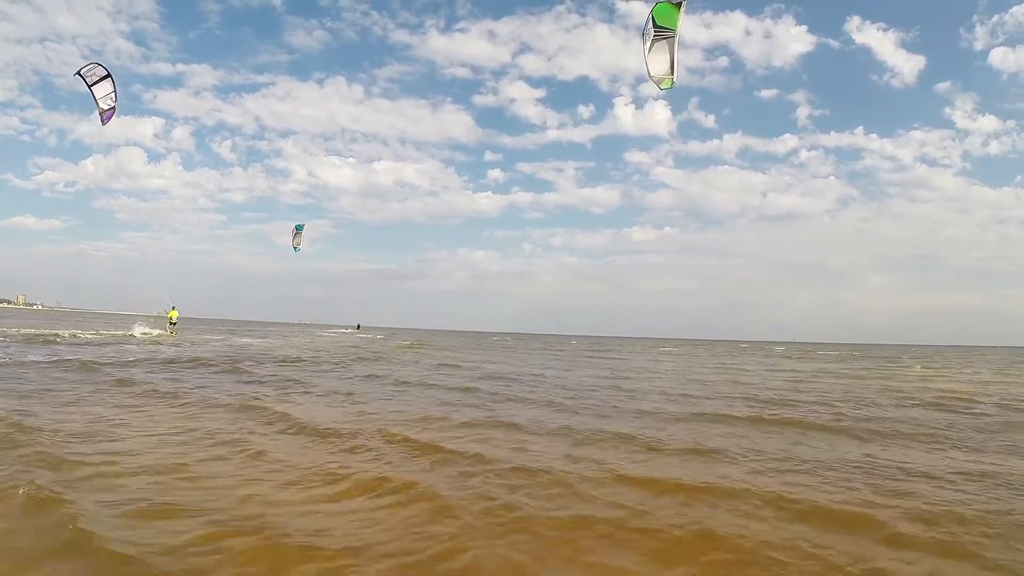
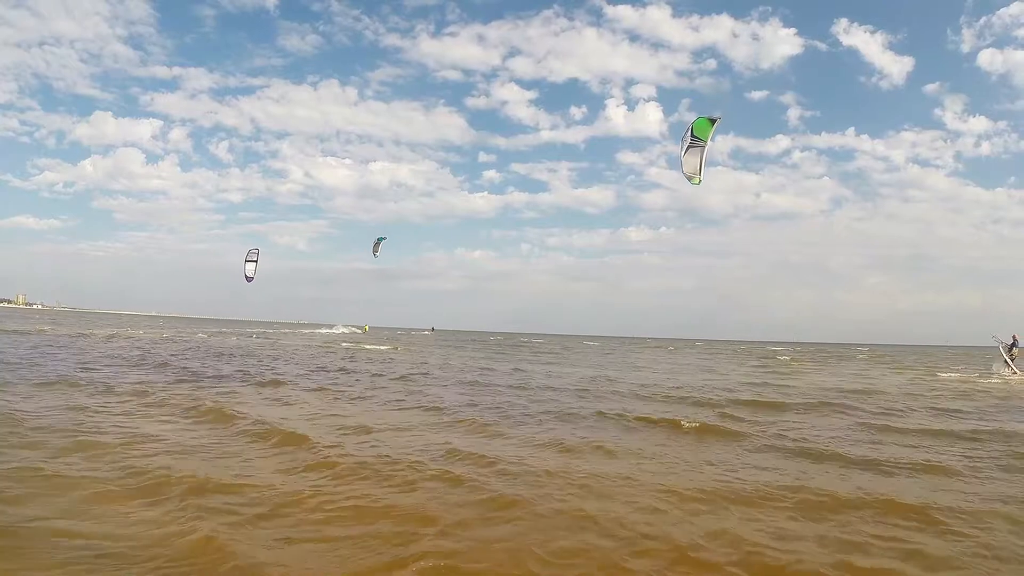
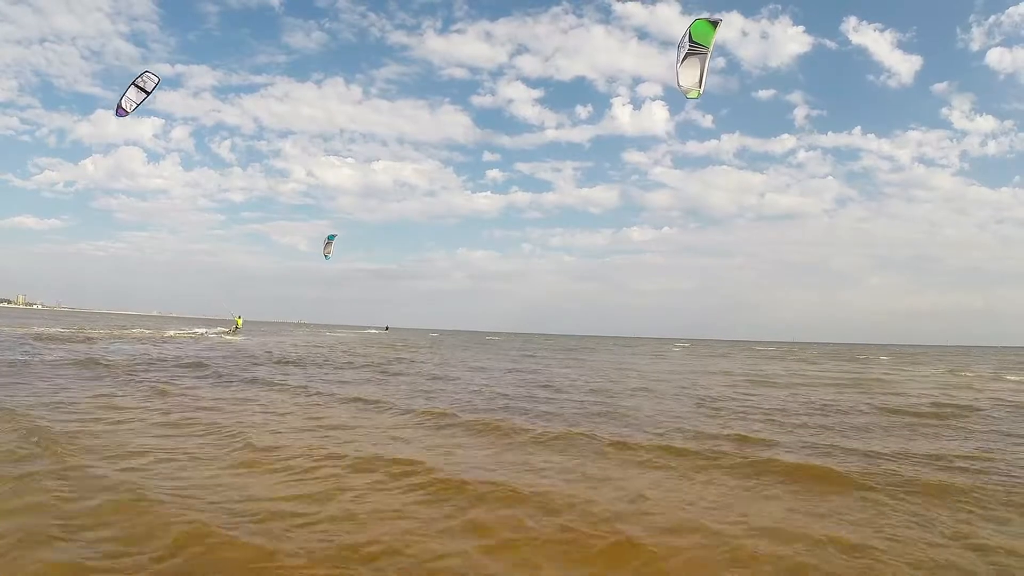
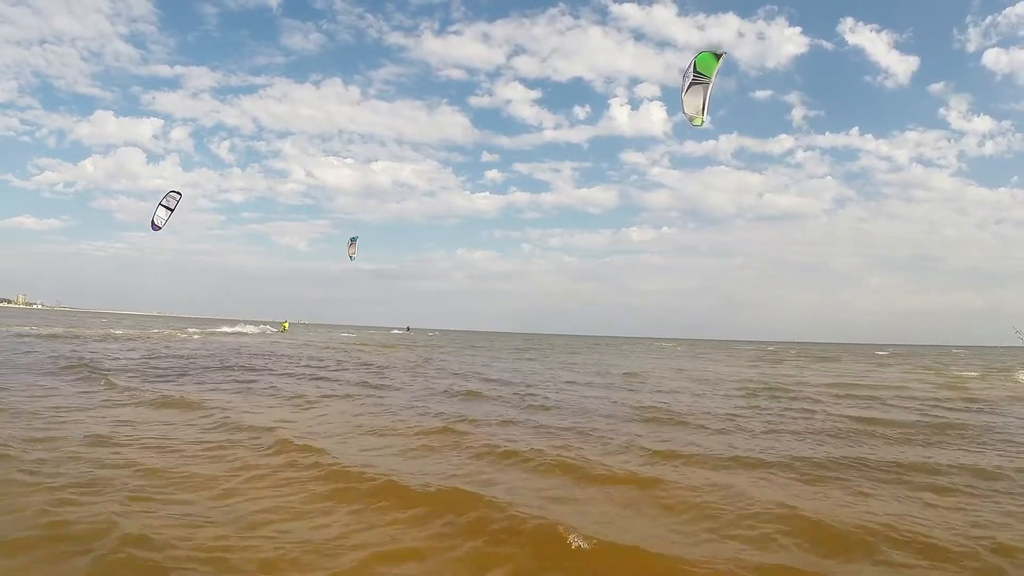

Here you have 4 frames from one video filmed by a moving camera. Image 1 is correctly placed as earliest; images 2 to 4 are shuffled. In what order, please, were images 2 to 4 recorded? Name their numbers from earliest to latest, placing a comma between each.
3, 4, 2
